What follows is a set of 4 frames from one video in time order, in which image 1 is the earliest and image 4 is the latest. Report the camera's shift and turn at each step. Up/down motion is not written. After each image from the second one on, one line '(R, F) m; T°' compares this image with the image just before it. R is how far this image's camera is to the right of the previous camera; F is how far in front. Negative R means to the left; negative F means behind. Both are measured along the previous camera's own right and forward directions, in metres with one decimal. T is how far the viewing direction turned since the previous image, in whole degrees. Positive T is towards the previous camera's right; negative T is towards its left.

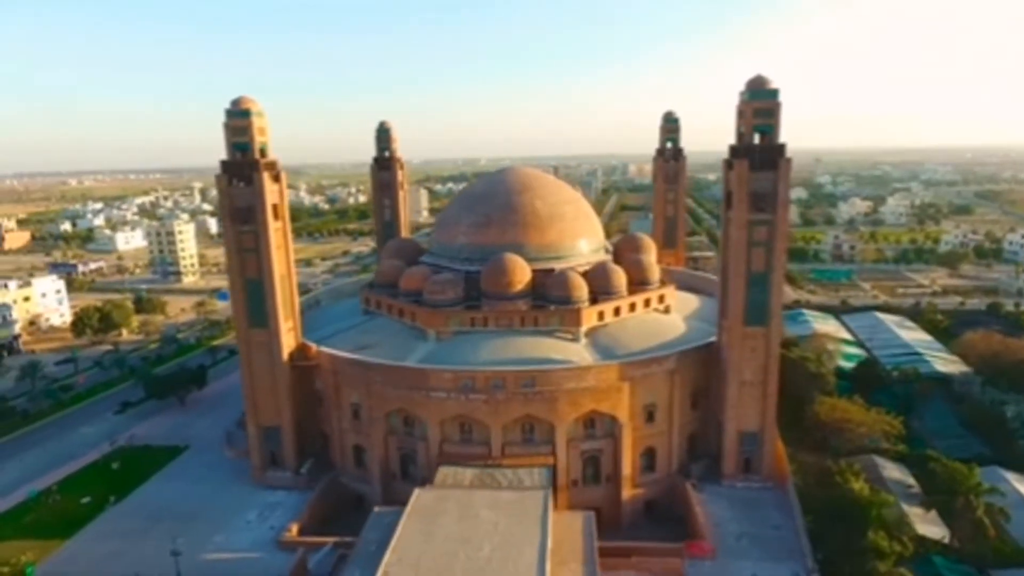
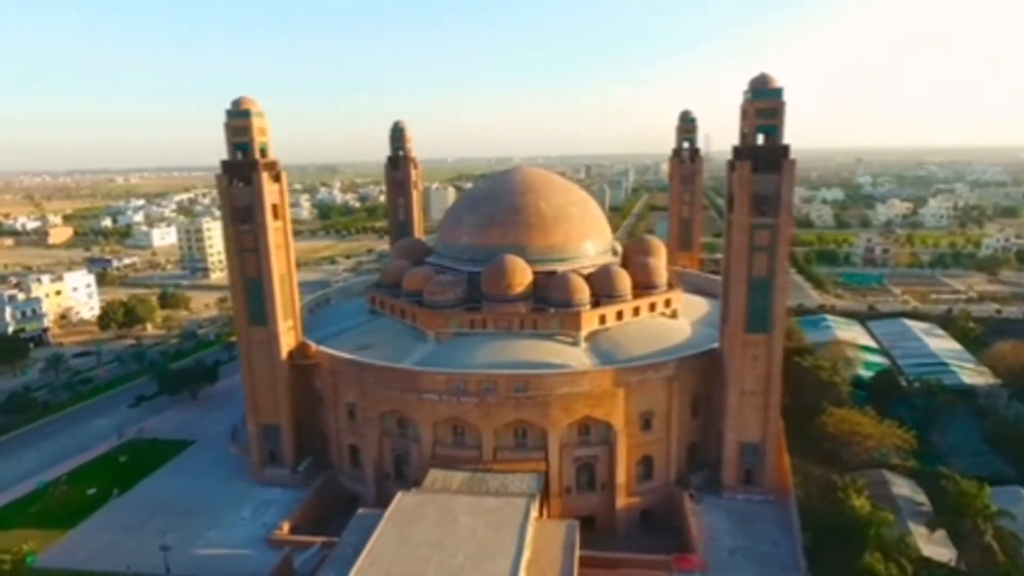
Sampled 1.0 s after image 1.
(+1.7, +0.3) m; -3°
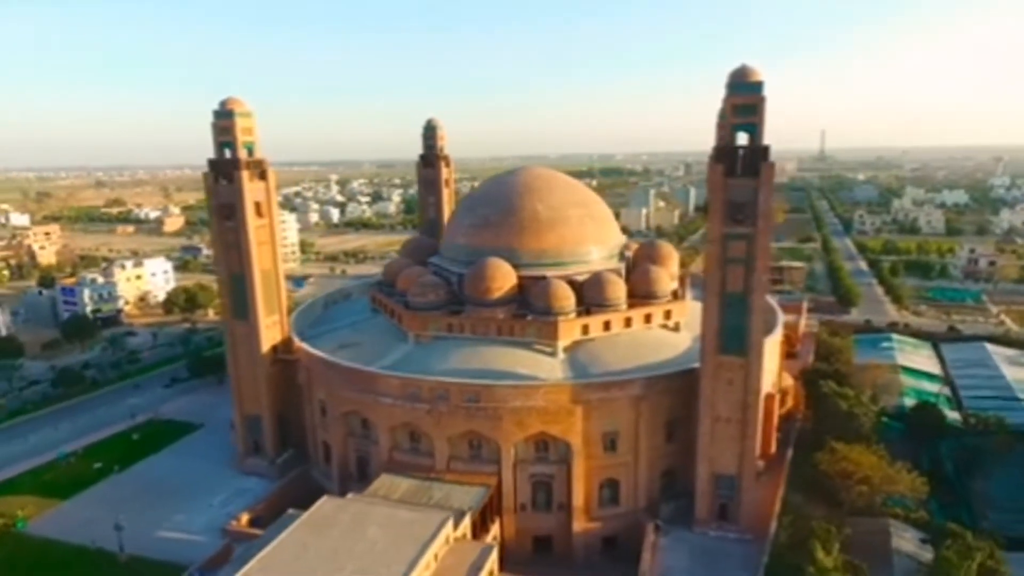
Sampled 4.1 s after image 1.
(+5.9, +1.6) m; -11°
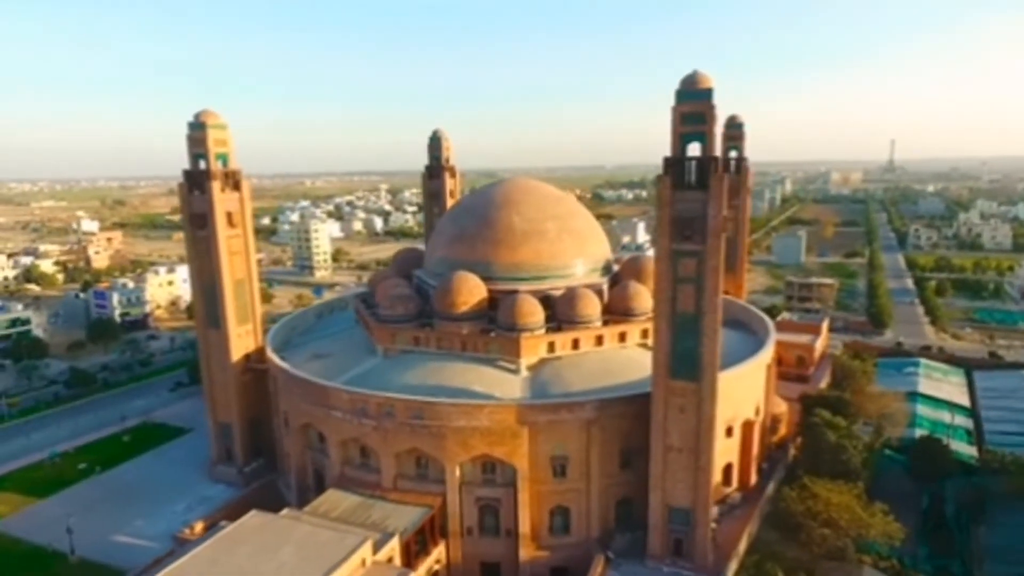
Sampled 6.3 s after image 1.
(+4.2, +1.2) m; -6°
